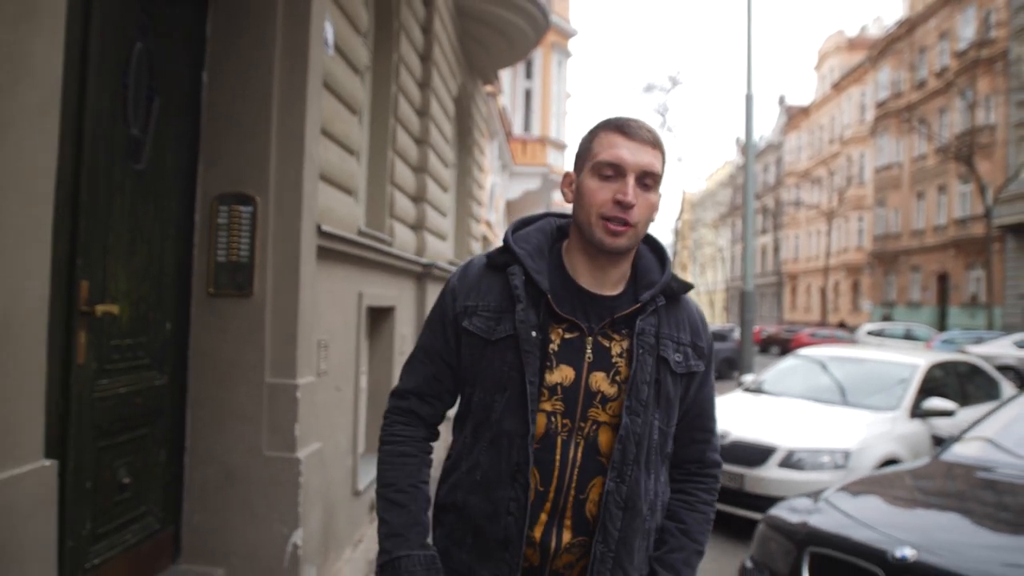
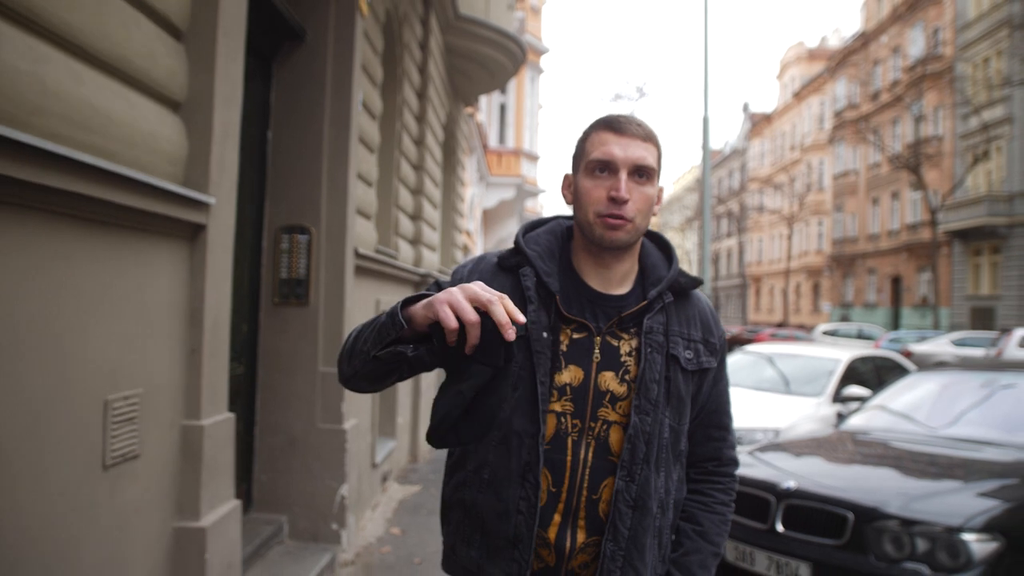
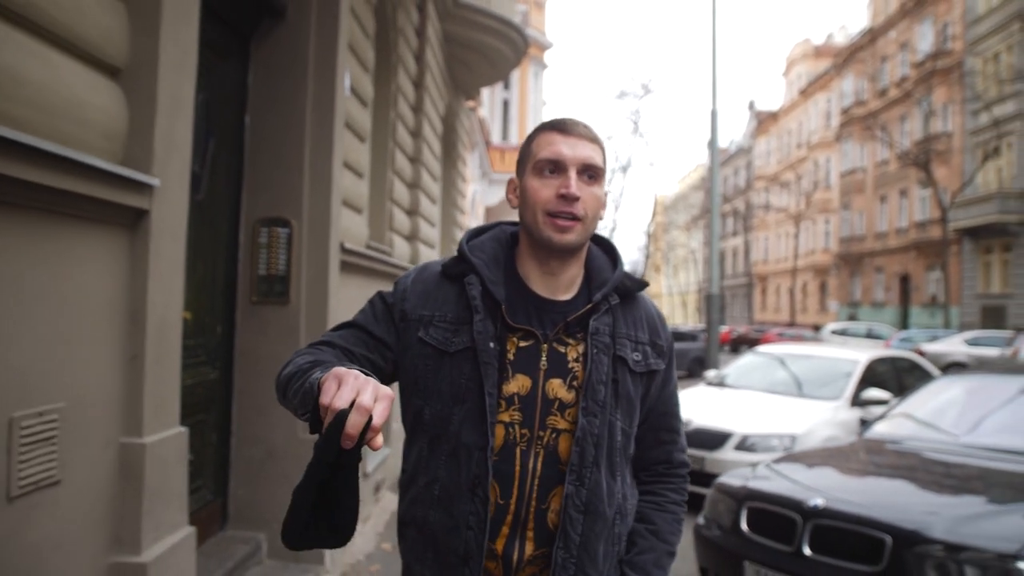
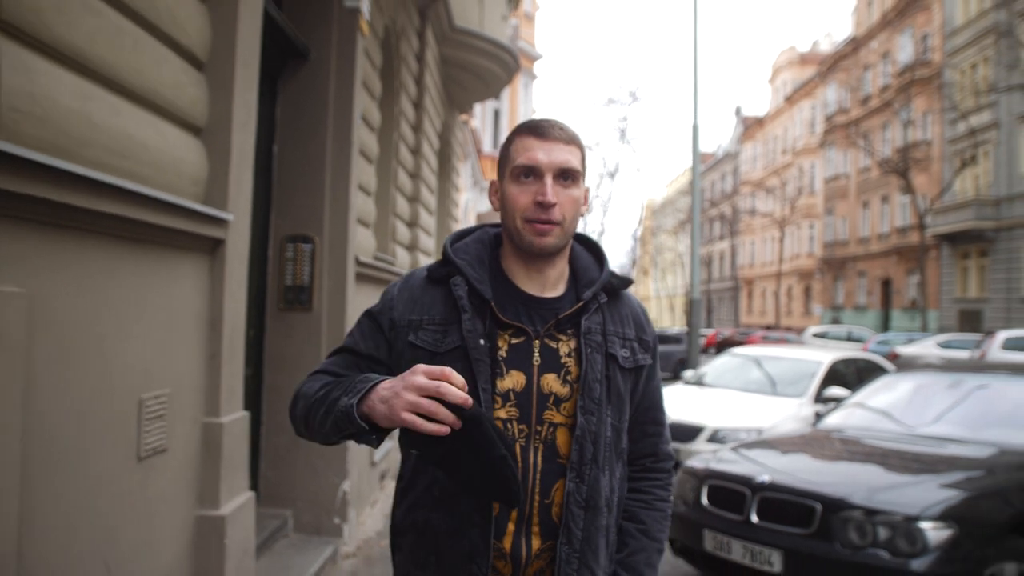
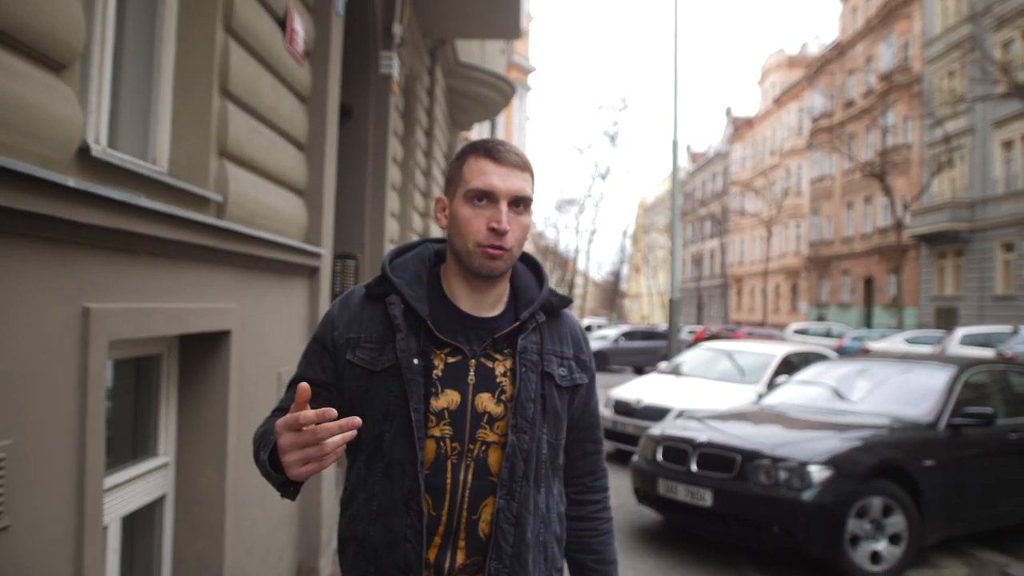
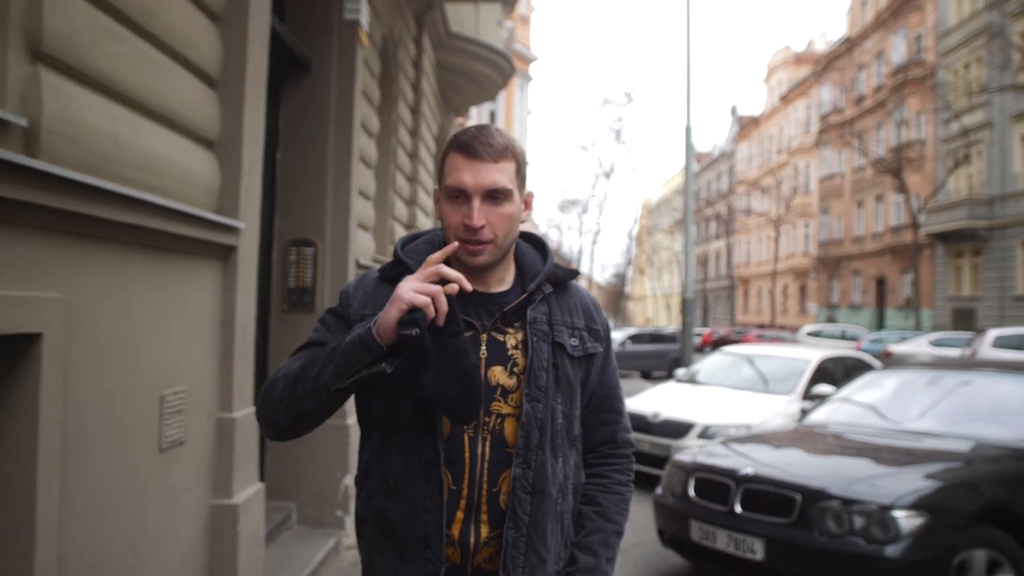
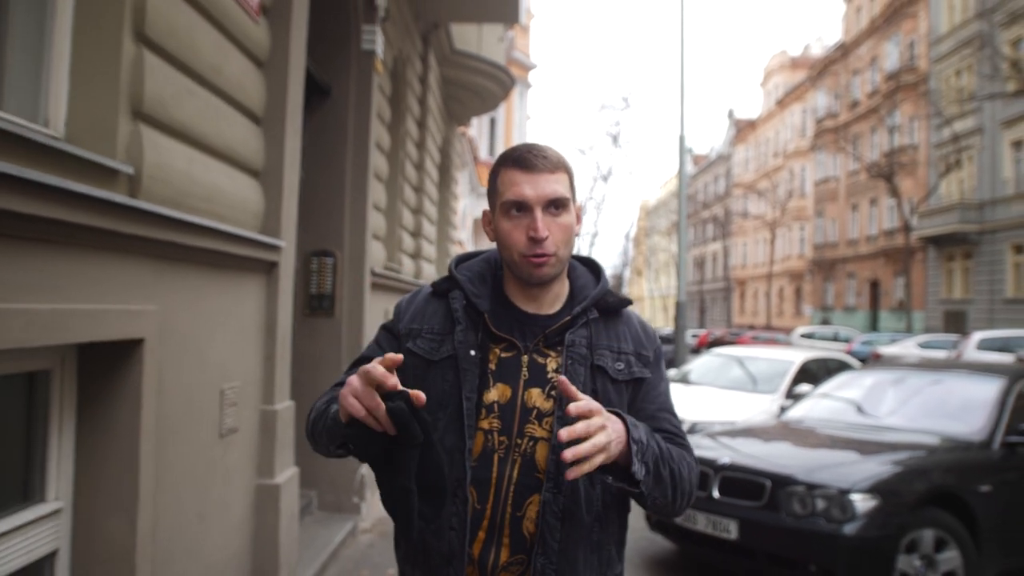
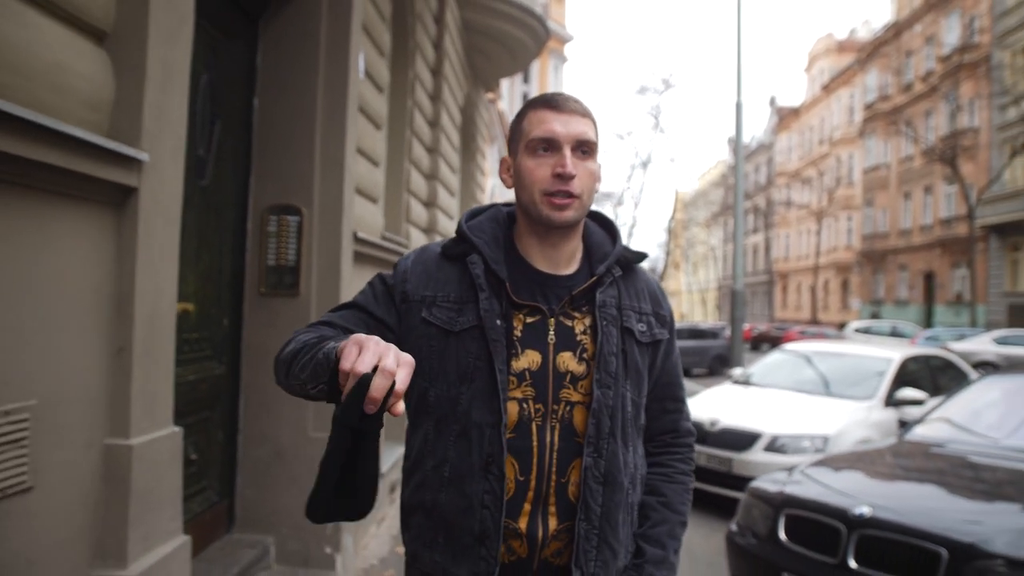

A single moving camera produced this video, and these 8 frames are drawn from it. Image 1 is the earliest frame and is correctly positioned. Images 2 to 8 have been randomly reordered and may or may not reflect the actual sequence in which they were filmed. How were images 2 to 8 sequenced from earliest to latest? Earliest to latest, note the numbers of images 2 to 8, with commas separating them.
8, 3, 2, 4, 6, 7, 5
